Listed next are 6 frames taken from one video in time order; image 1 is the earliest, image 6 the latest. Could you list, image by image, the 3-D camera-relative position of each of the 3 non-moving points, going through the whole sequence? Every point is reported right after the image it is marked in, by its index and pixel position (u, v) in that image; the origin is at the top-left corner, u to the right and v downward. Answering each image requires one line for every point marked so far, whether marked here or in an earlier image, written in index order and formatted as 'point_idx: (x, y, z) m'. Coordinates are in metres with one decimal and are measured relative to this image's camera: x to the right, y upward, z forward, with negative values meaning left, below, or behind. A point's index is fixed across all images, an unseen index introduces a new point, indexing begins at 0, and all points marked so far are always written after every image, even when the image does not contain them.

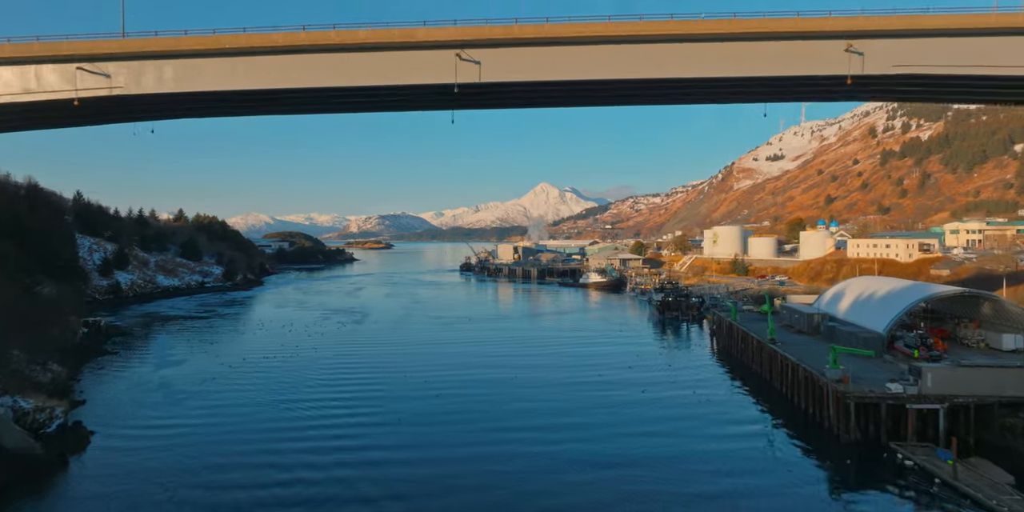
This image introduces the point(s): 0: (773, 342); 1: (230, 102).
0: (+7.6, -2.5, +18.4) m
1: (-5.5, +3.0, +12.4) m
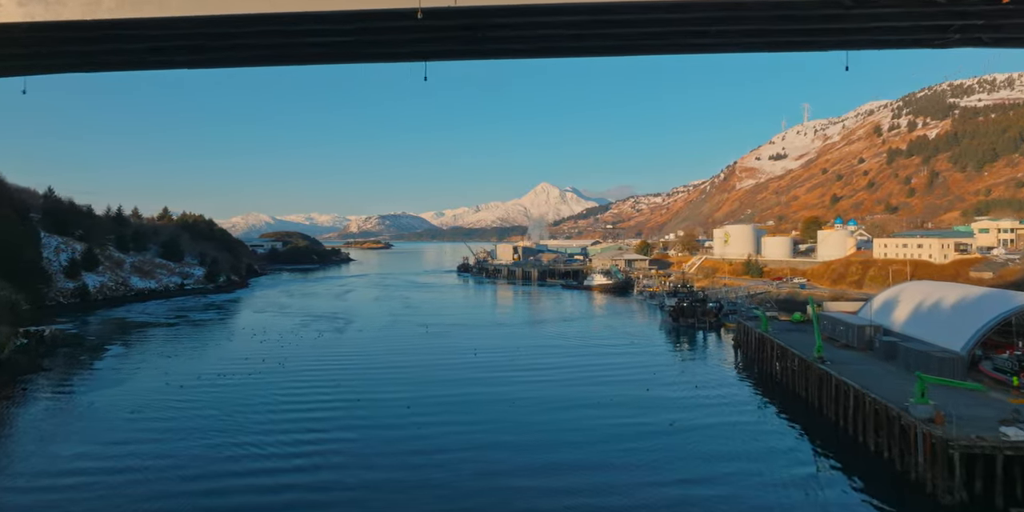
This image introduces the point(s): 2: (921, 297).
0: (+7.6, -2.6, +15.4) m
1: (-5.6, +2.9, +9.3) m
2: (+11.1, -1.1, +17.1) m
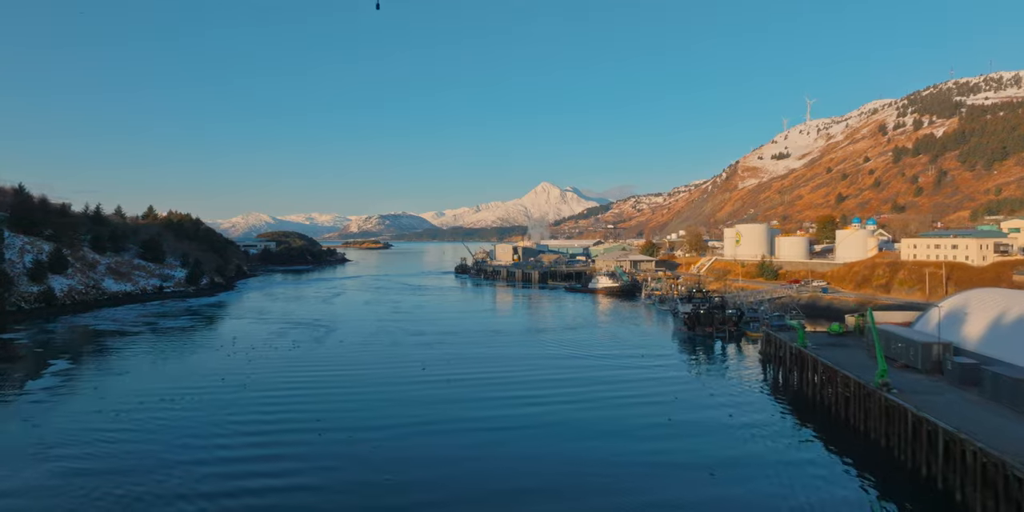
0: (+7.5, -2.6, +12.6) m
1: (-5.7, +2.8, +6.5) m
2: (+11.0, -1.2, +14.3) m
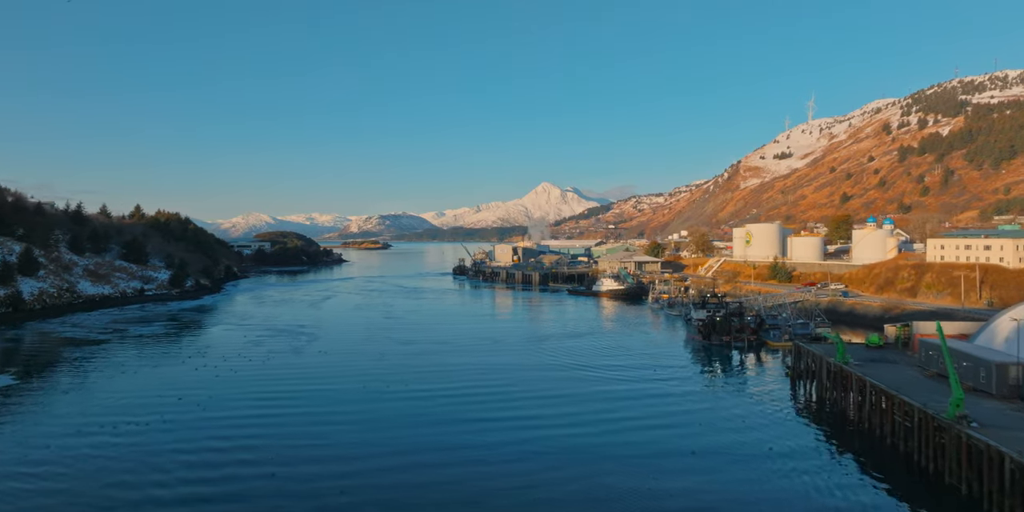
0: (+7.4, -2.7, +10.3) m
1: (-5.8, +2.8, +4.3) m
2: (+10.9, -1.3, +12.0) m
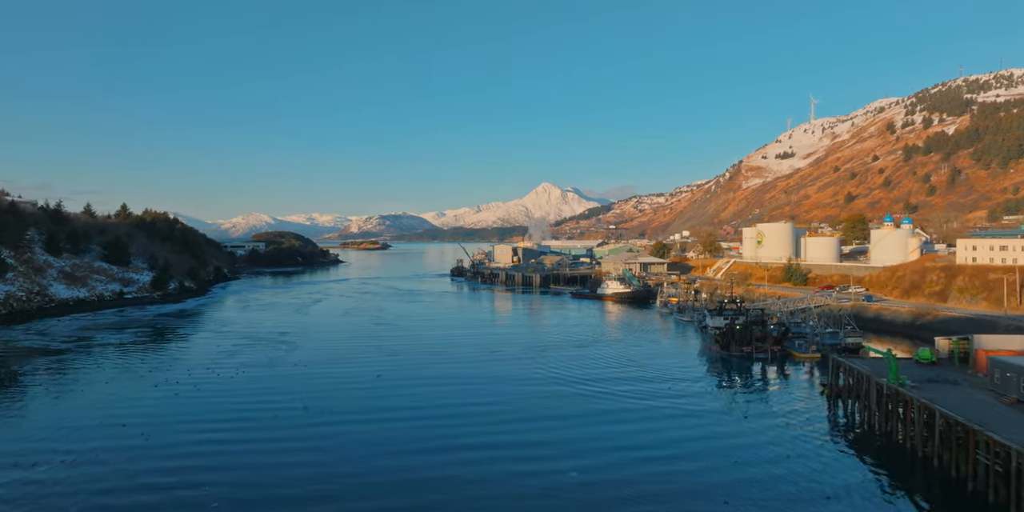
0: (+7.4, -2.8, +8.1) m
1: (-5.9, +2.7, +2.0) m
2: (+10.9, -1.3, +9.8) m
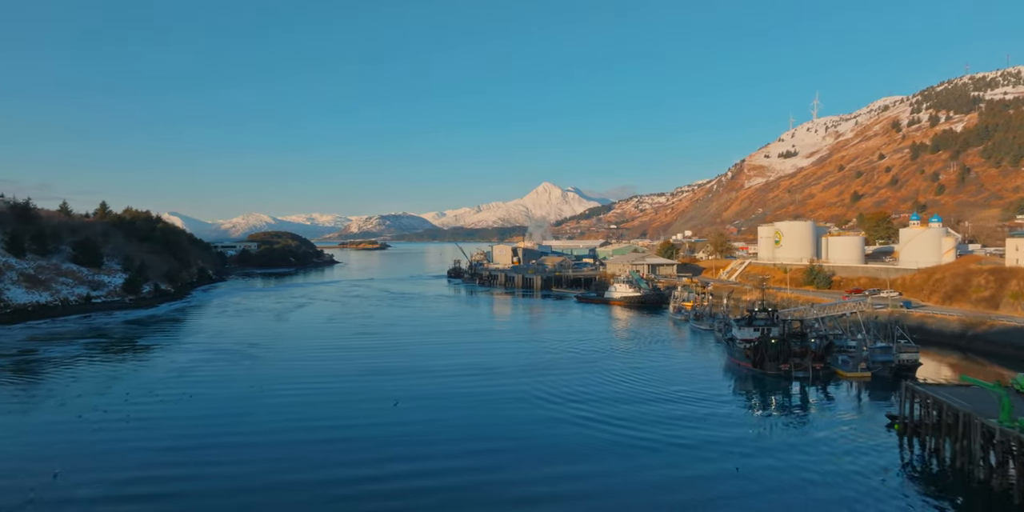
0: (+7.3, -2.8, +5.0) m
1: (-5.9, +2.6, -1.0) m
2: (+10.8, -1.4, +6.7) m
